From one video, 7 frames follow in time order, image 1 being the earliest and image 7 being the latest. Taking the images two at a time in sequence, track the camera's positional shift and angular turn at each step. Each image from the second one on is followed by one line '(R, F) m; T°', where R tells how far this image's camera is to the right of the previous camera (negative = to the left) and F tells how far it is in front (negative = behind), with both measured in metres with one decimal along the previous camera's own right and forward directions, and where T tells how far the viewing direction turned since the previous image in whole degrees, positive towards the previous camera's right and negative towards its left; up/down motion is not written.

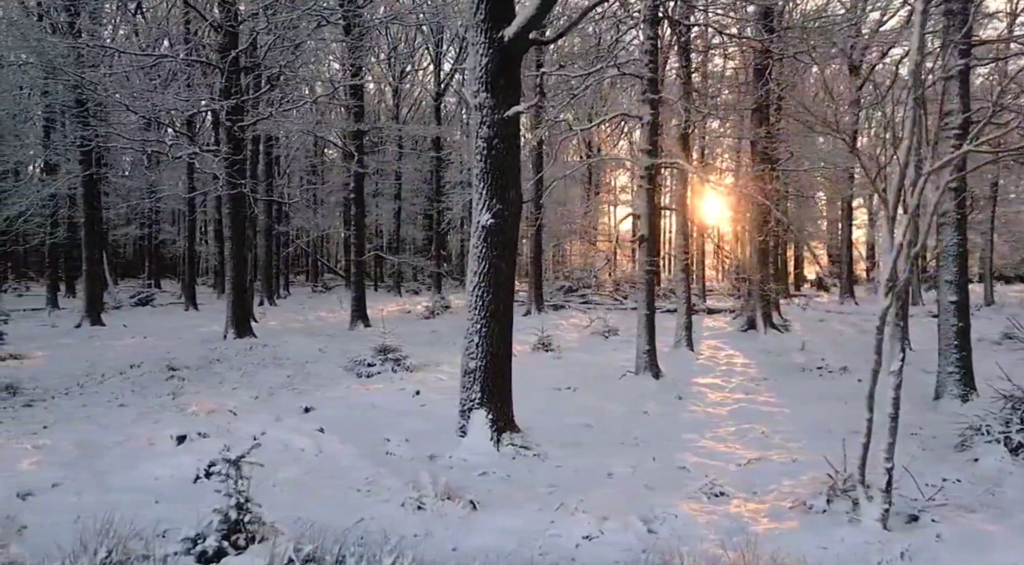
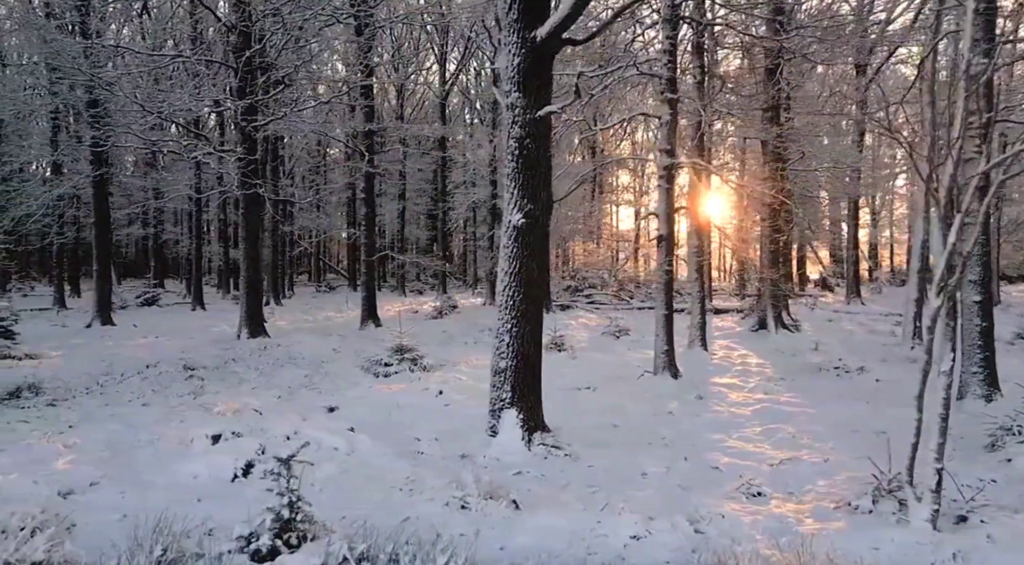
(-0.2, 0.0) m; 0°
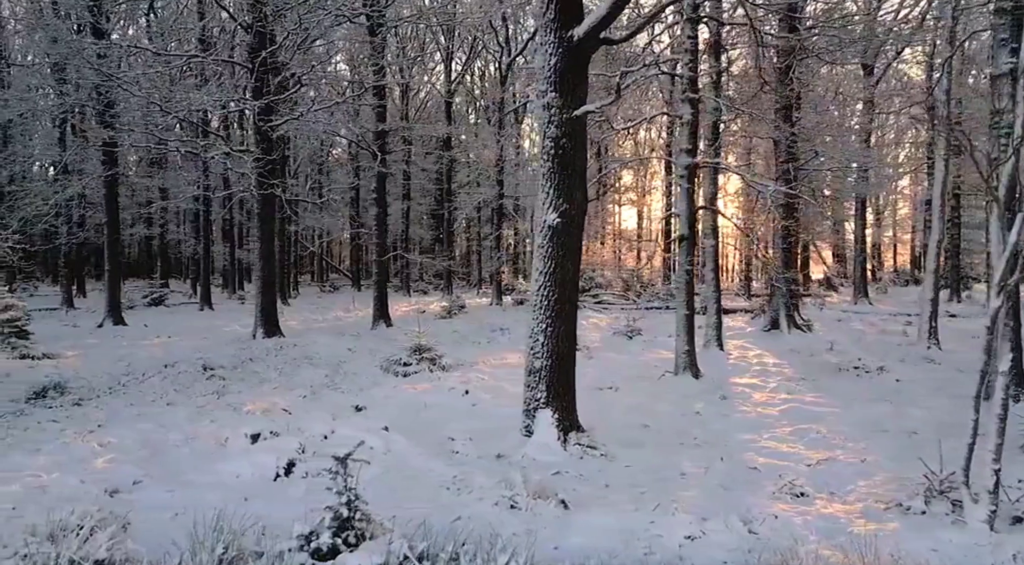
(-0.3, 0.0) m; 0°
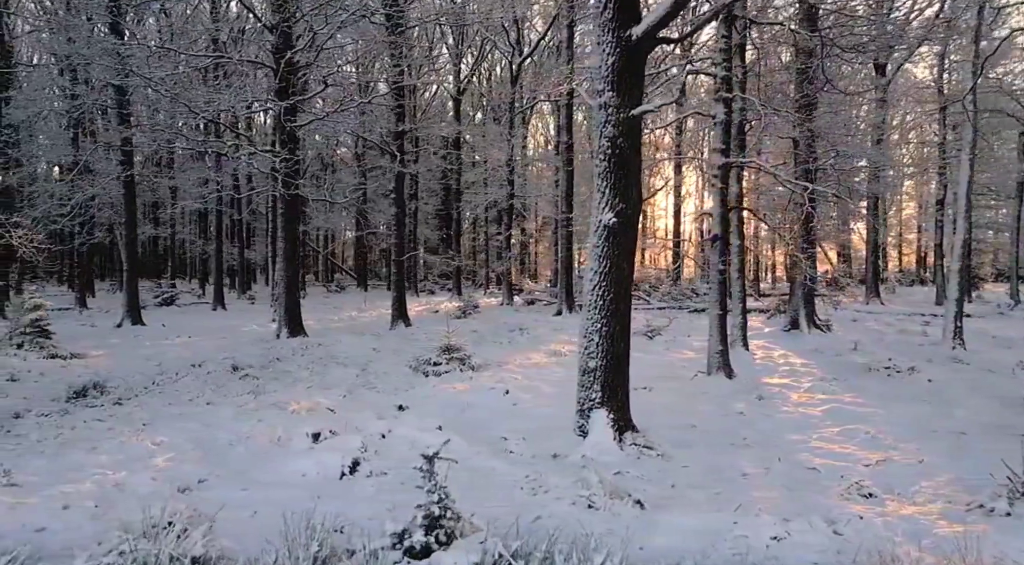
(-0.4, 0.0) m; -1°
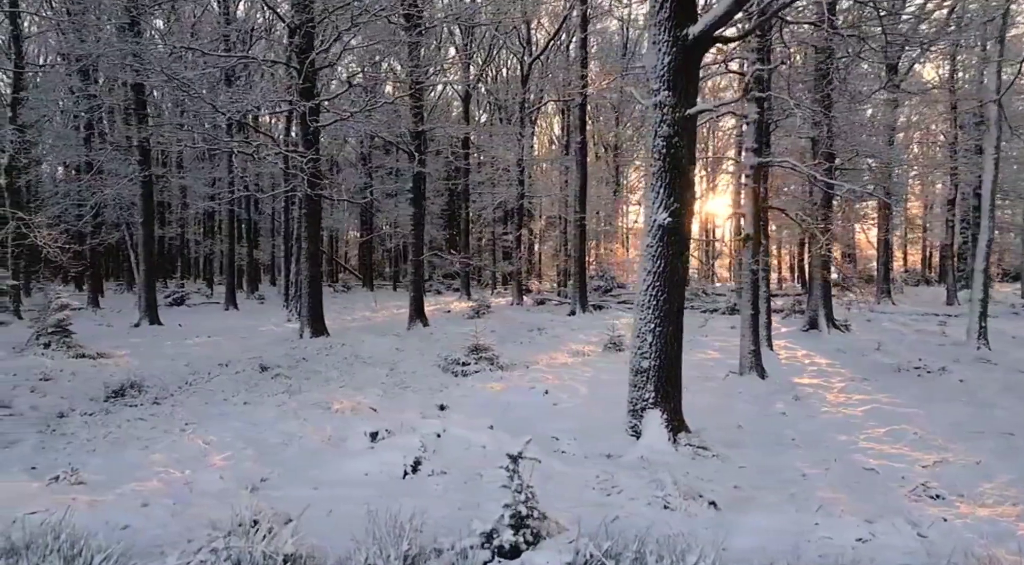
(-0.4, 0.0) m; -1°
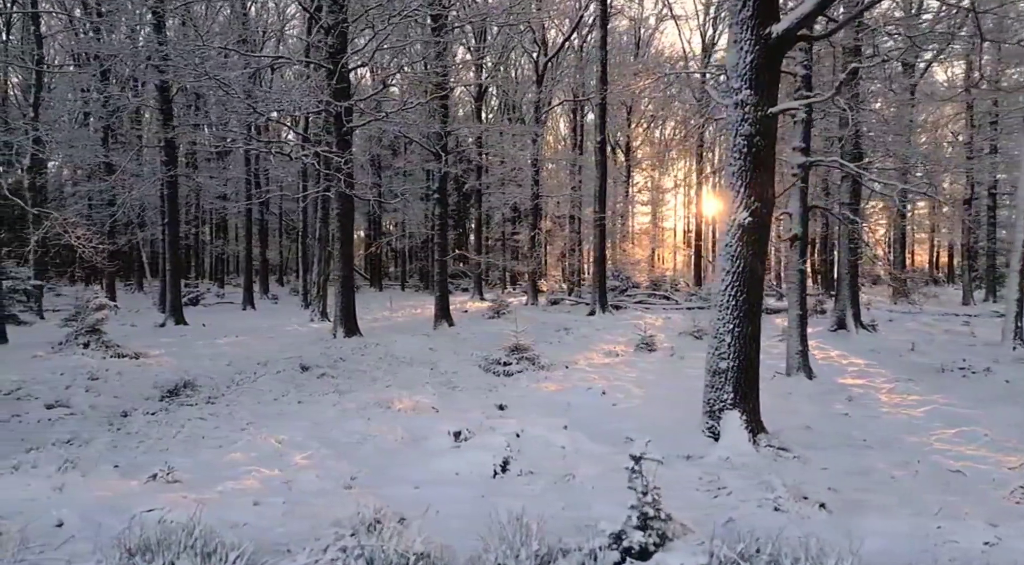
(-0.6, 0.0) m; -1°
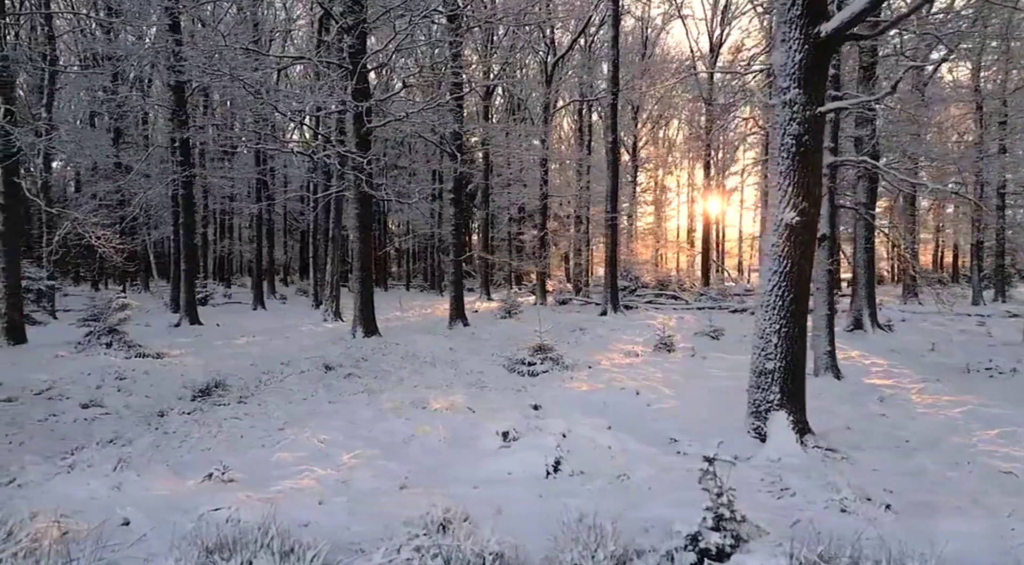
(-0.3, 0.0) m; -1°
